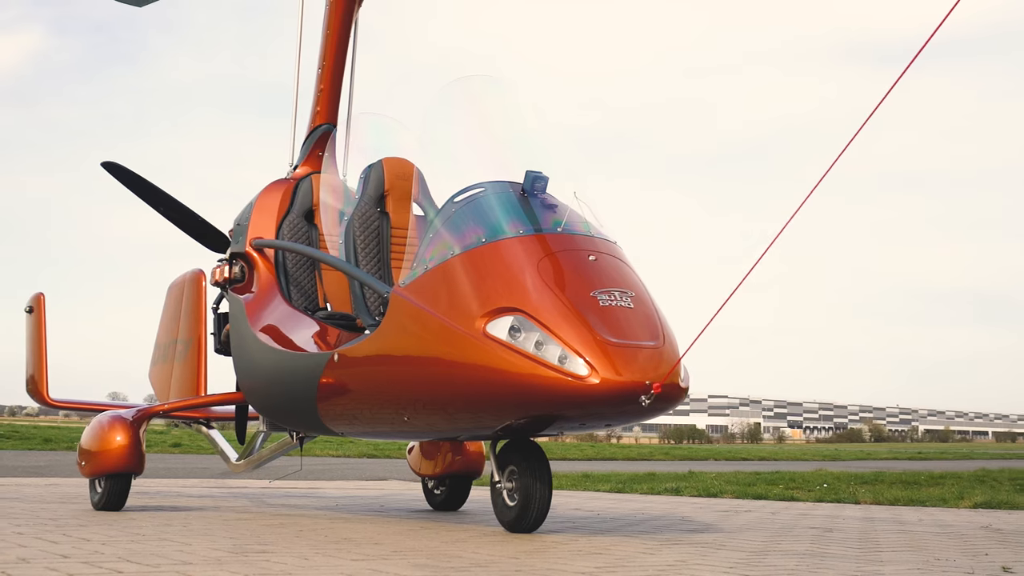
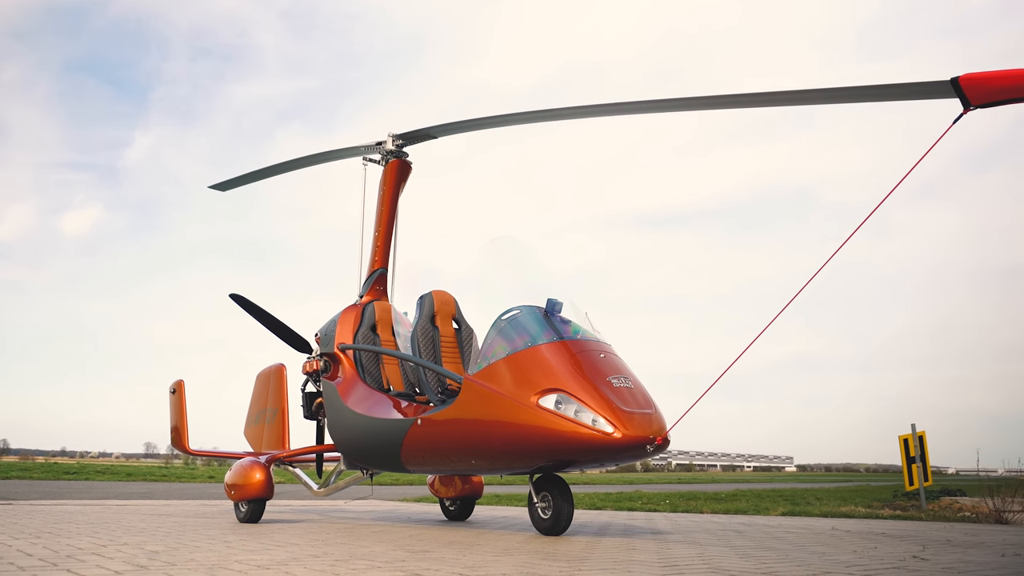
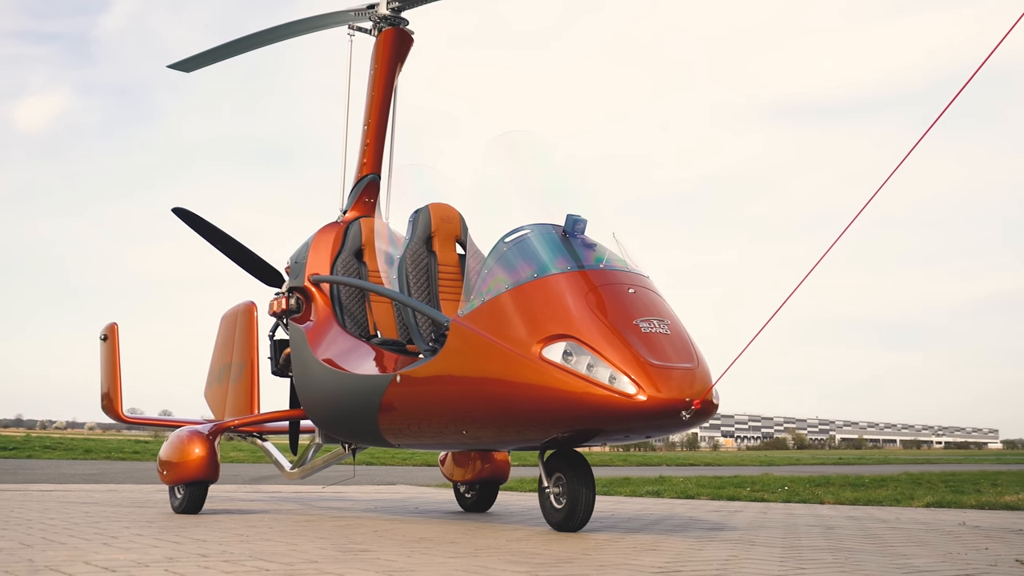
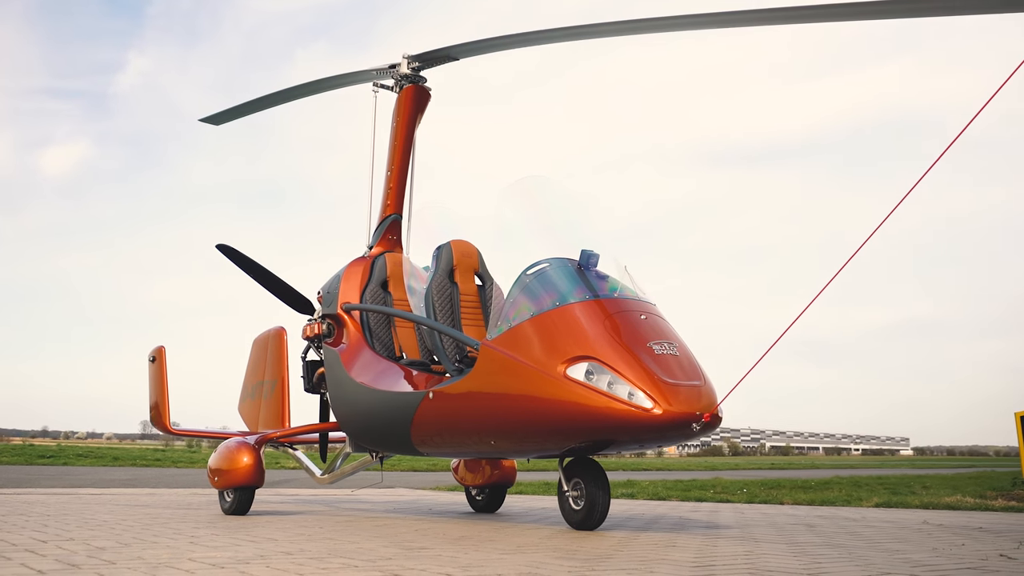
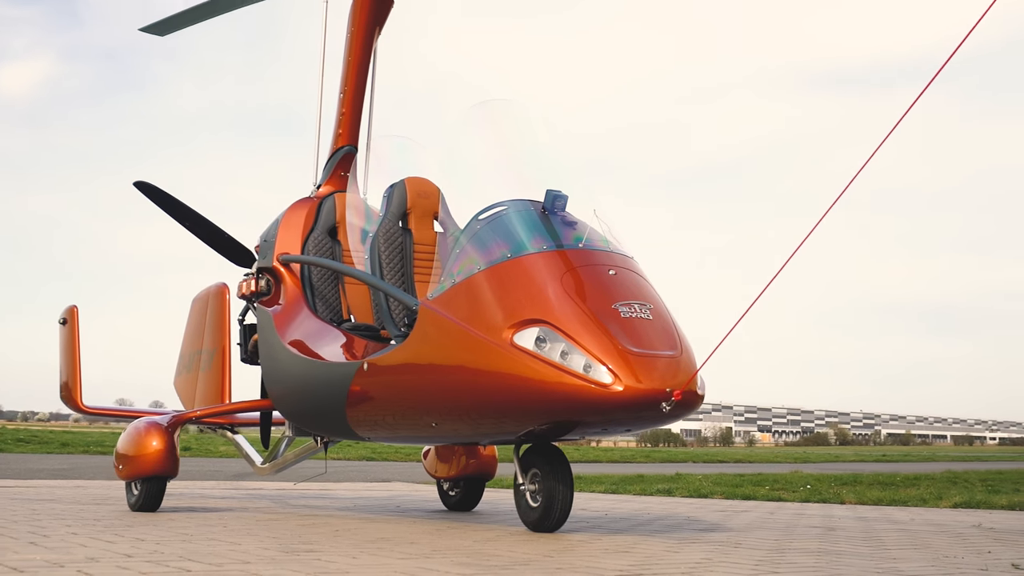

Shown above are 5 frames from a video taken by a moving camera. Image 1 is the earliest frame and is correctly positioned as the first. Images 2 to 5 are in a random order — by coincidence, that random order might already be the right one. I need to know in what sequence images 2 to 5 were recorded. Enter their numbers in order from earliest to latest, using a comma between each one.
5, 3, 4, 2
